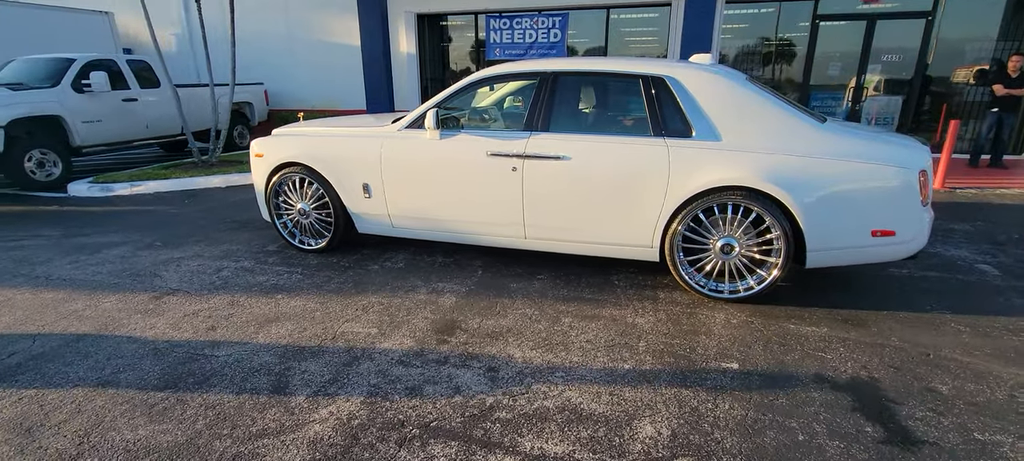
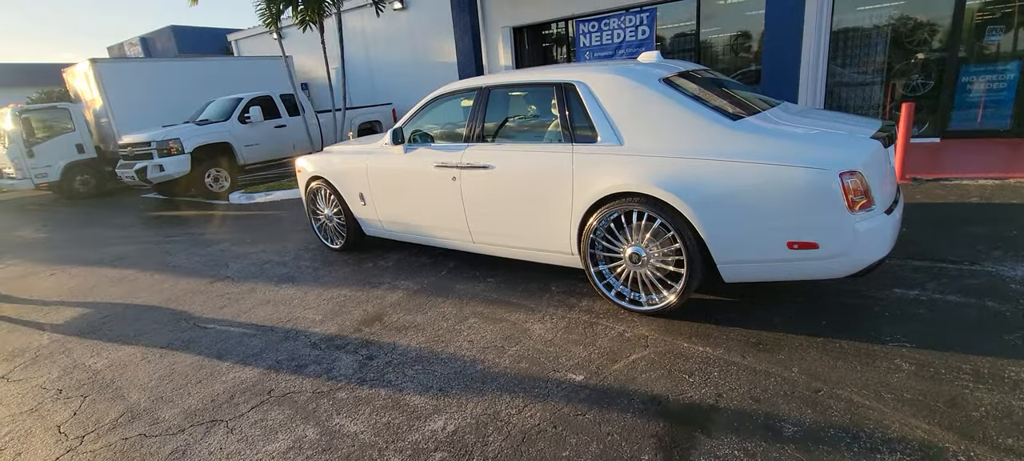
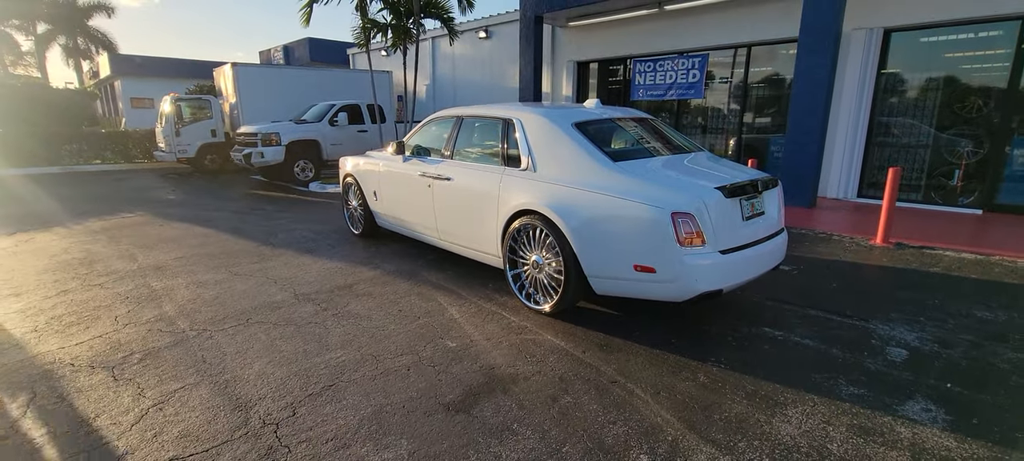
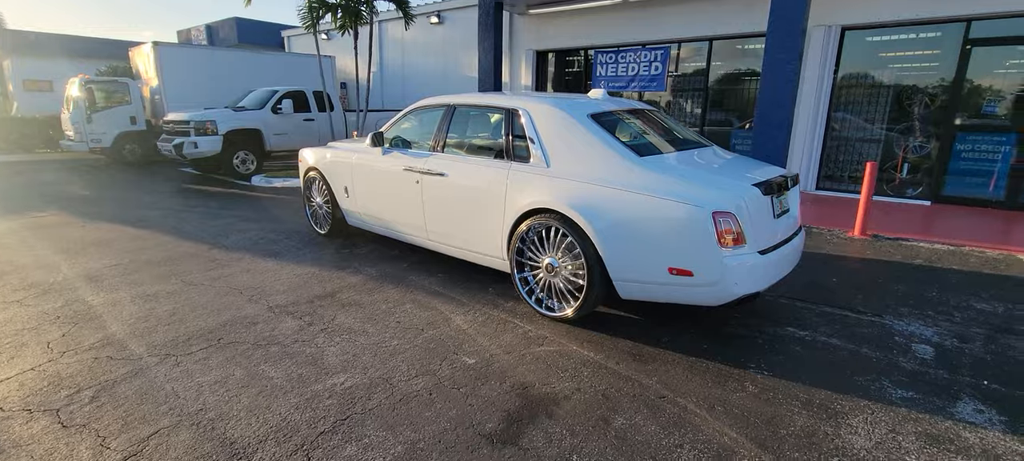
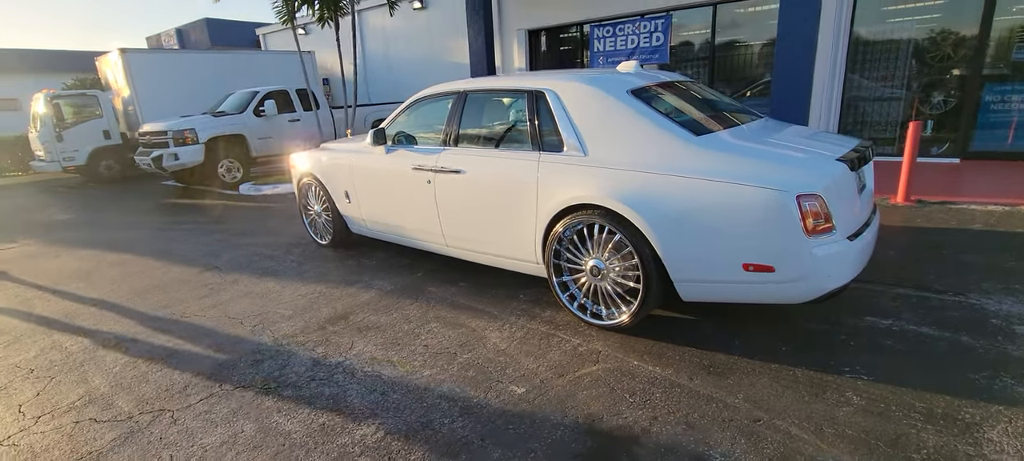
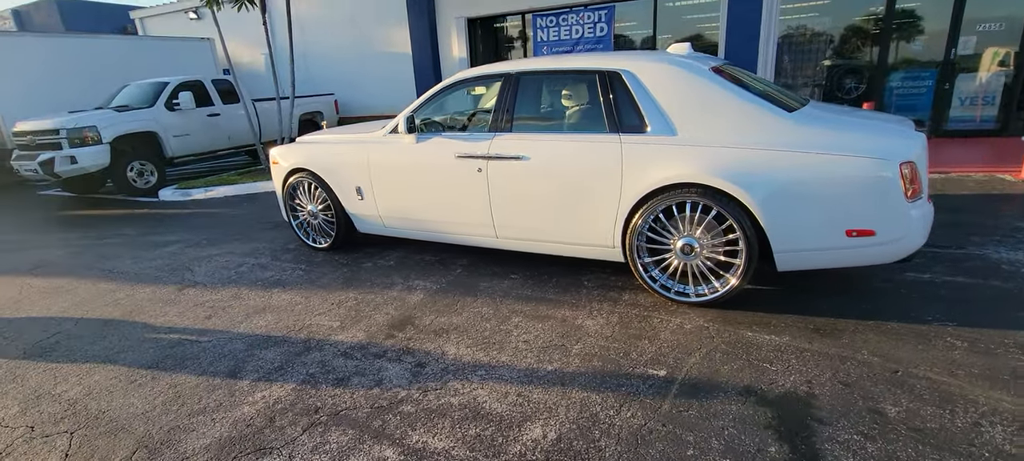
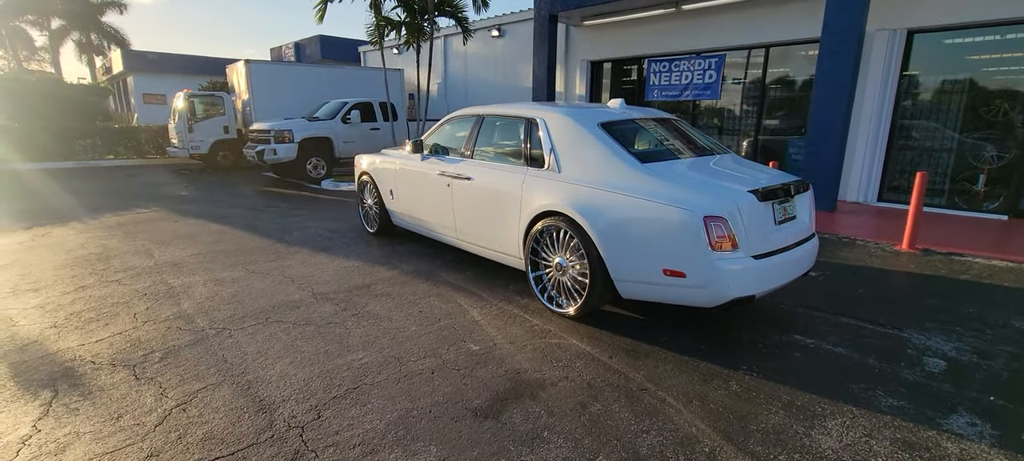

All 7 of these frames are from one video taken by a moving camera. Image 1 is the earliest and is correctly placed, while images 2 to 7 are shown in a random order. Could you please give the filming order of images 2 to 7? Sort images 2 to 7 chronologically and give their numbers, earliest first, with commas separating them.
6, 2, 5, 3, 7, 4
